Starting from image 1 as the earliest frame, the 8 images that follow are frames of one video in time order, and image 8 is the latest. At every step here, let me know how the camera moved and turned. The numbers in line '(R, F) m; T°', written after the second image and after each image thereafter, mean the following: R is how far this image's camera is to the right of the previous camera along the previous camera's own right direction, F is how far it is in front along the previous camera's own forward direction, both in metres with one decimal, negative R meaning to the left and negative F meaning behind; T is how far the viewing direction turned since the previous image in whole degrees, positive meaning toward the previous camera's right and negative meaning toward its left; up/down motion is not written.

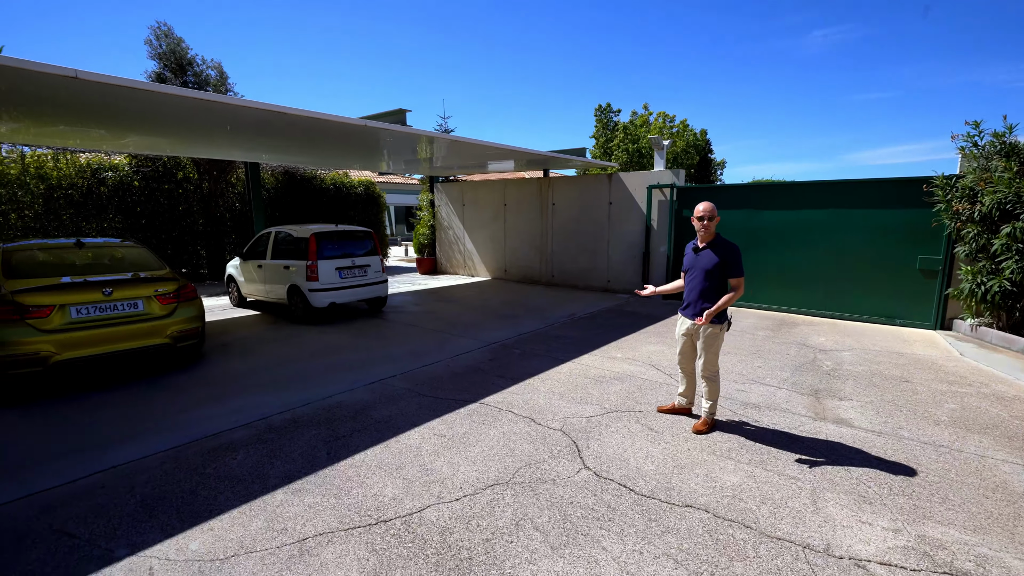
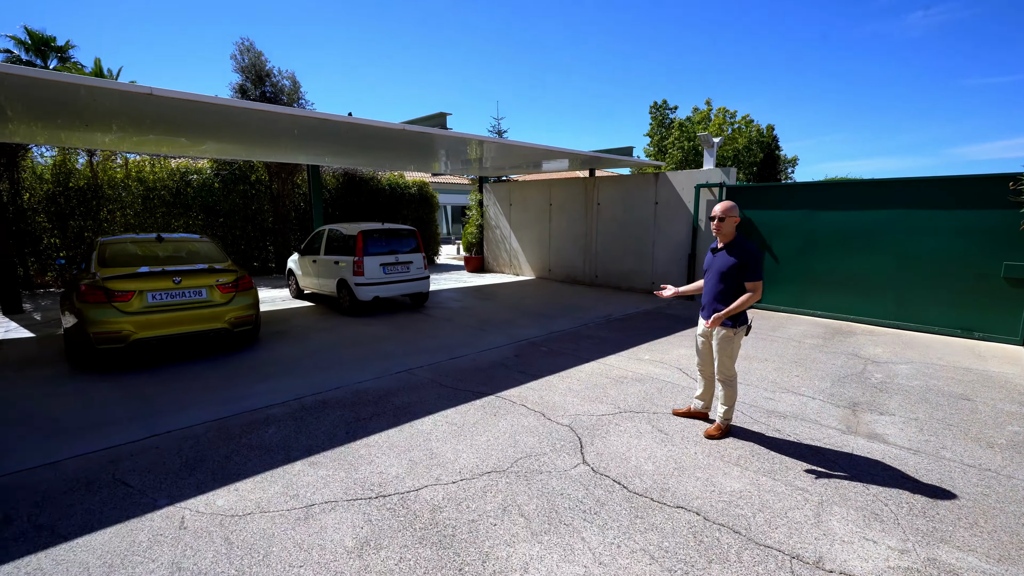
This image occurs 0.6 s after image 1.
(+0.3, -0.1) m; -7°
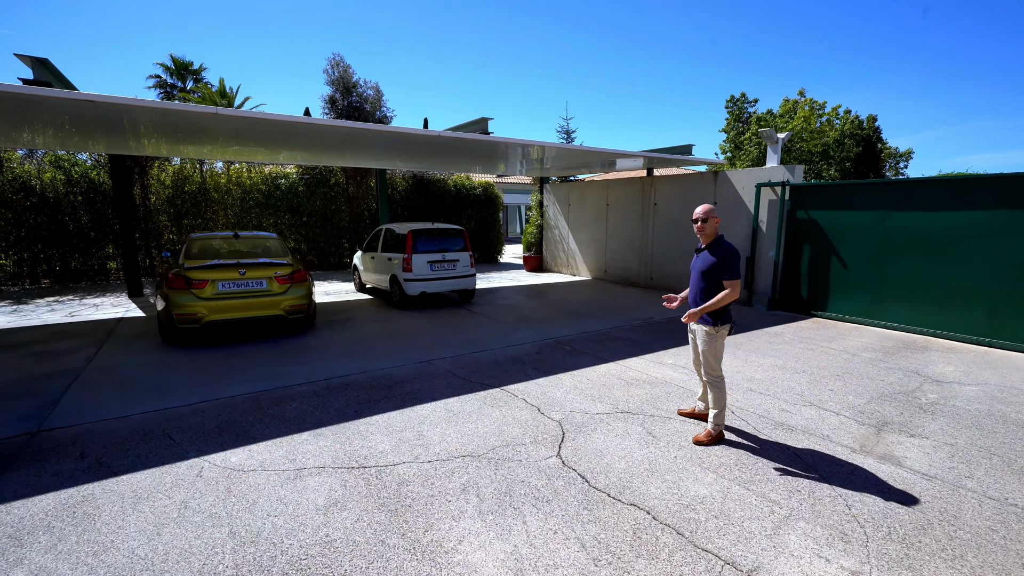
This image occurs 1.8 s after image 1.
(+0.7, -0.1) m; -10°
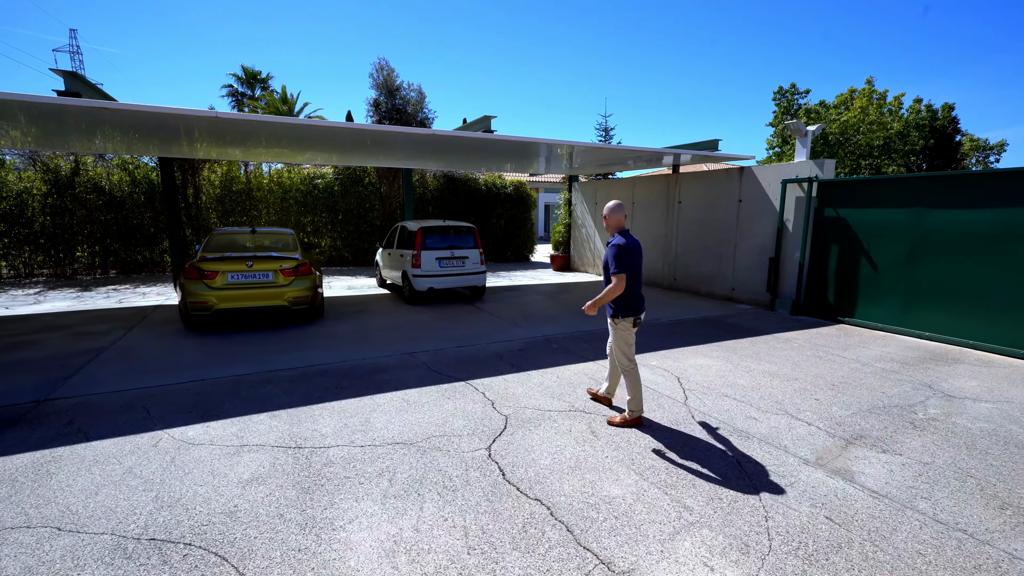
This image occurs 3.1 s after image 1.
(+0.8, 0.0) m; -7°
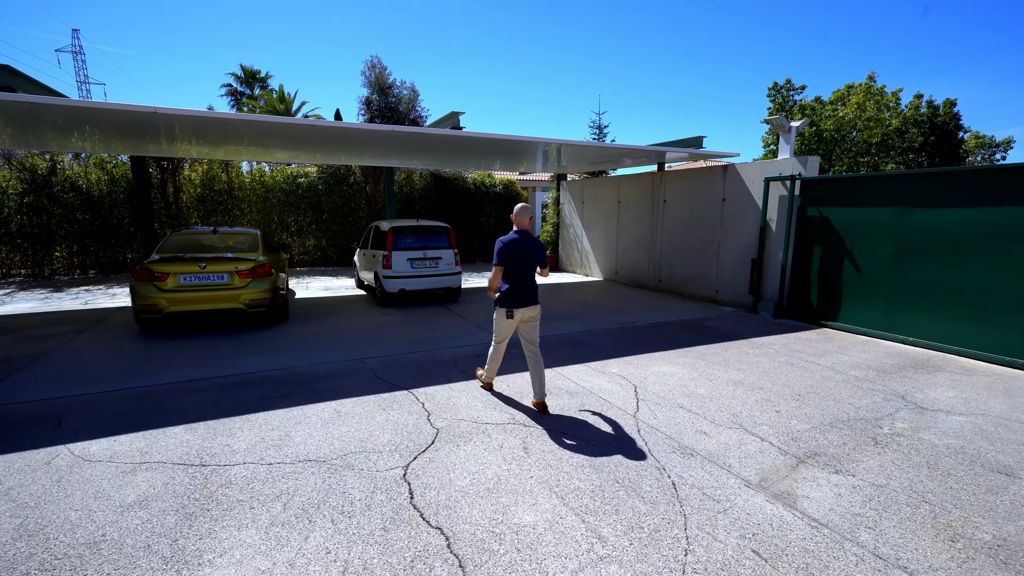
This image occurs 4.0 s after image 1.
(+0.5, +0.2) m; -1°
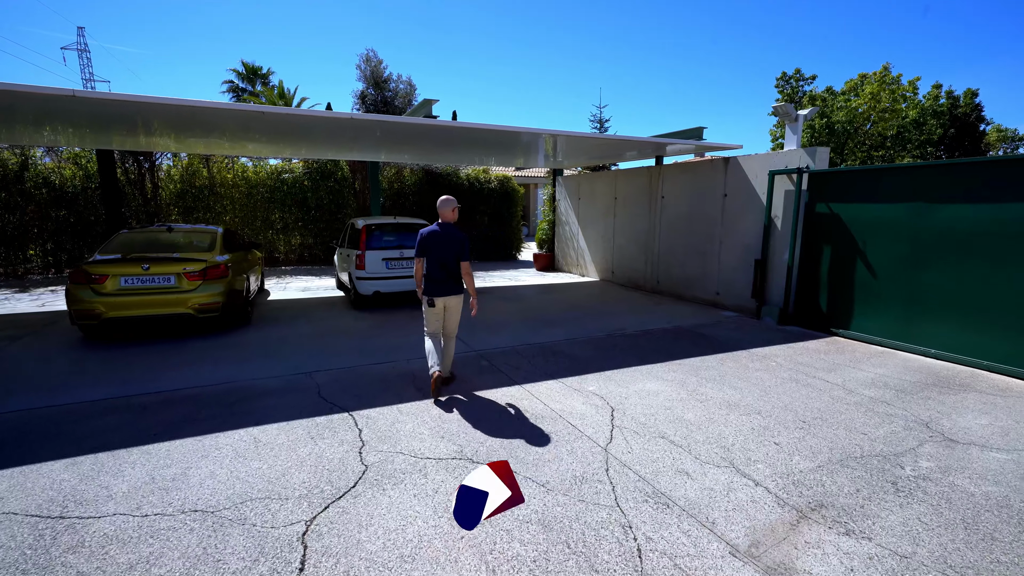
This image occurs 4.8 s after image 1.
(+0.4, +0.6) m; -1°
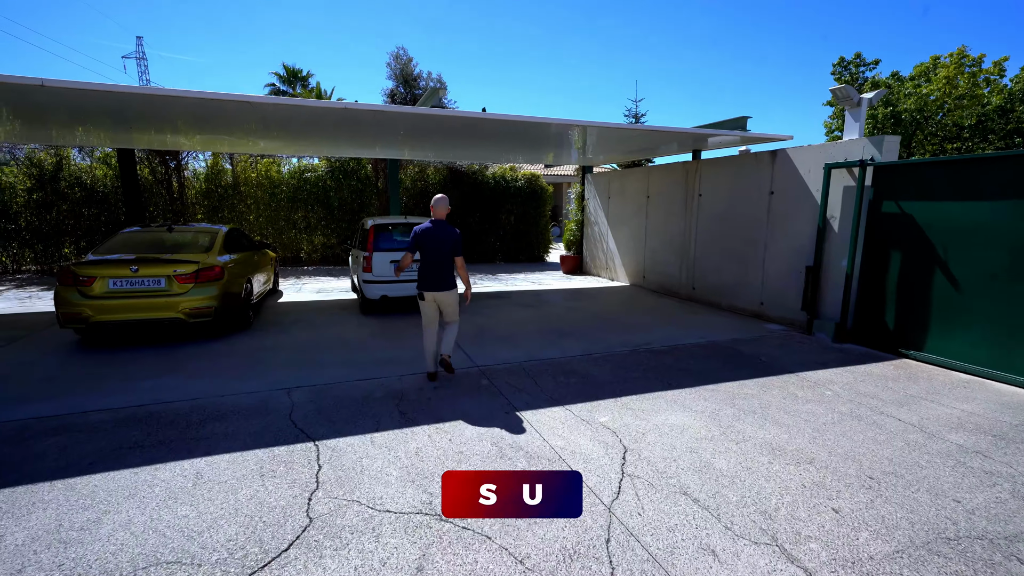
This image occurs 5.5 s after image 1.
(+0.3, +0.6) m; -4°
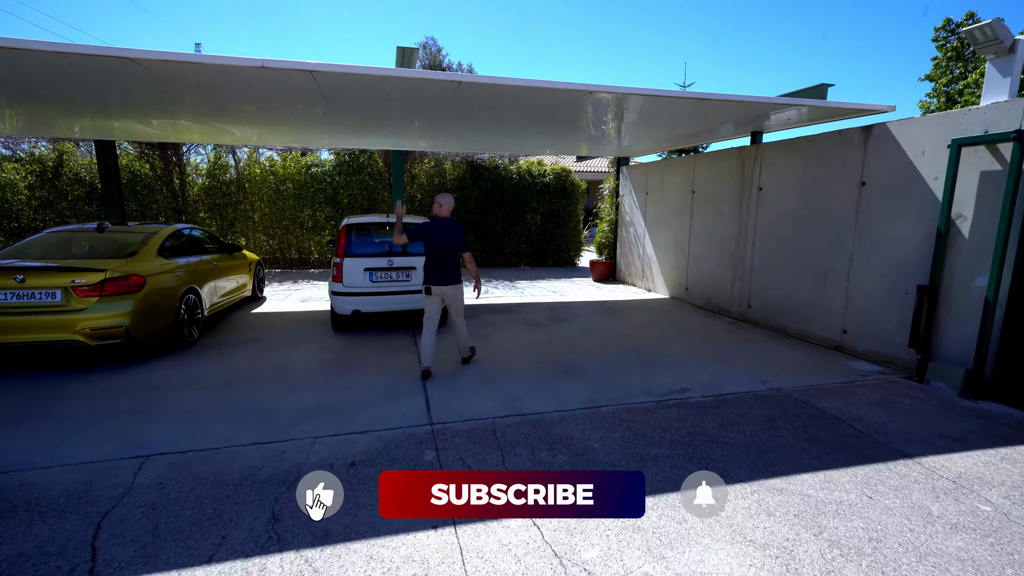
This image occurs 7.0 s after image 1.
(+0.5, +1.4) m; -6°
